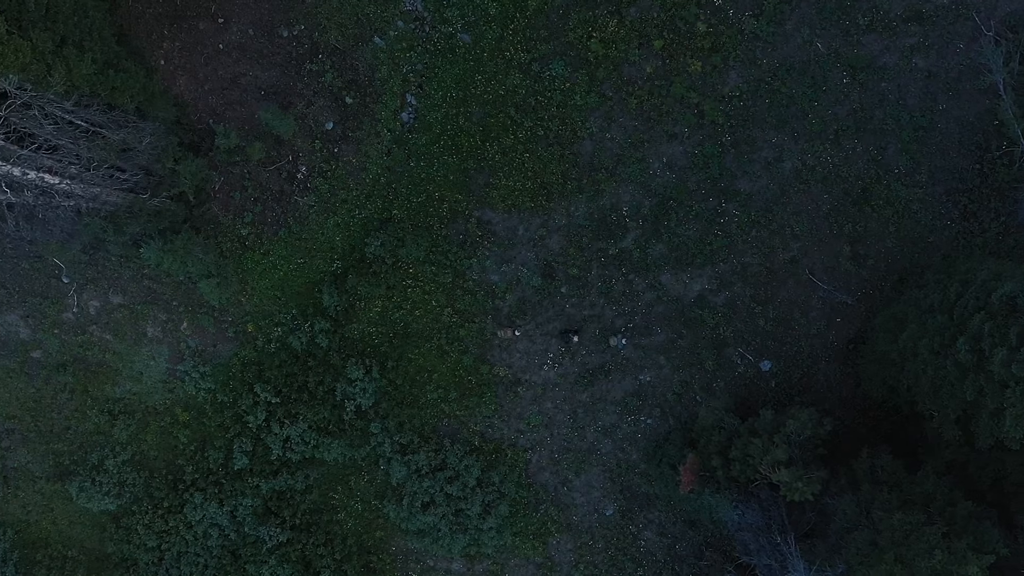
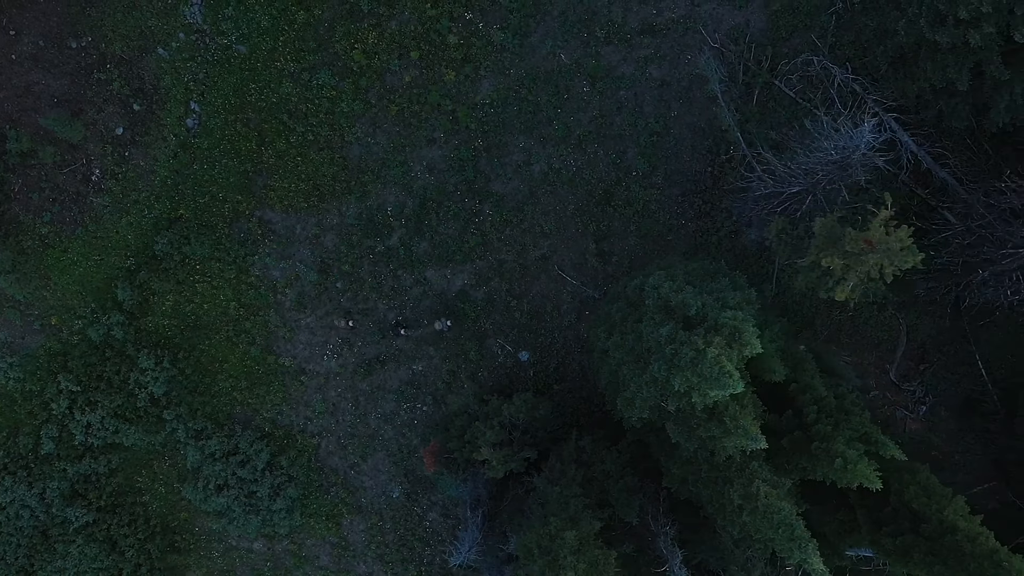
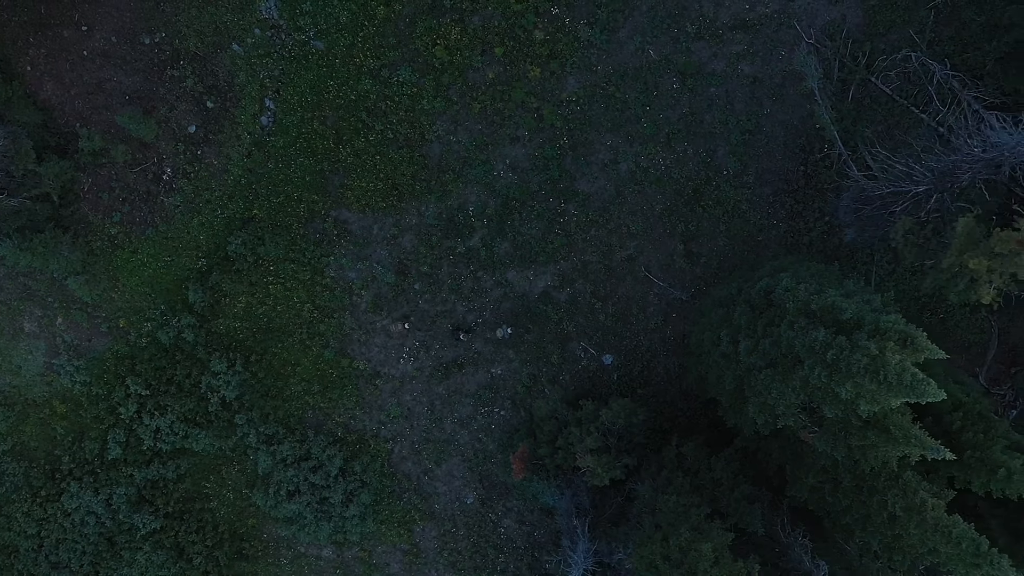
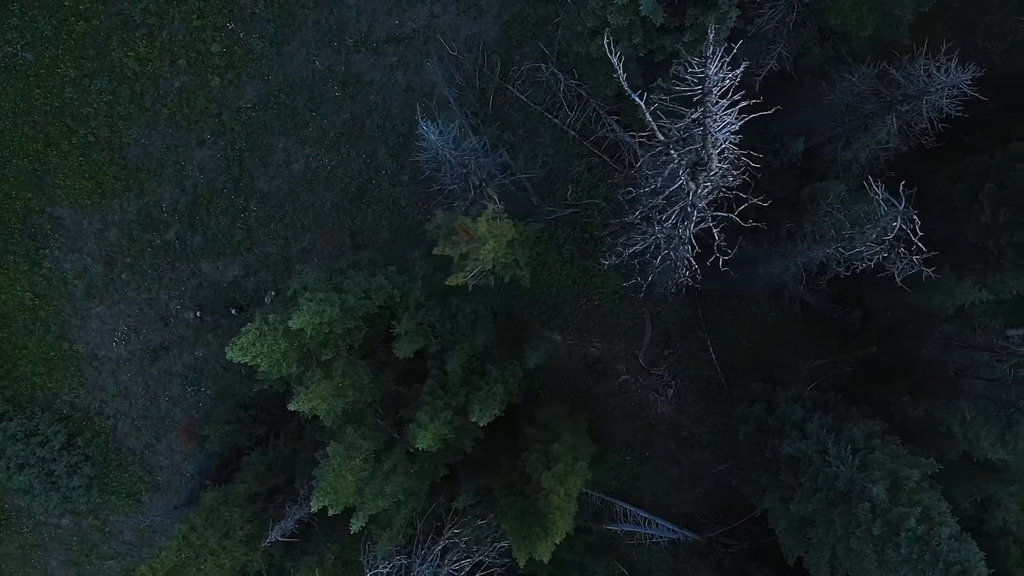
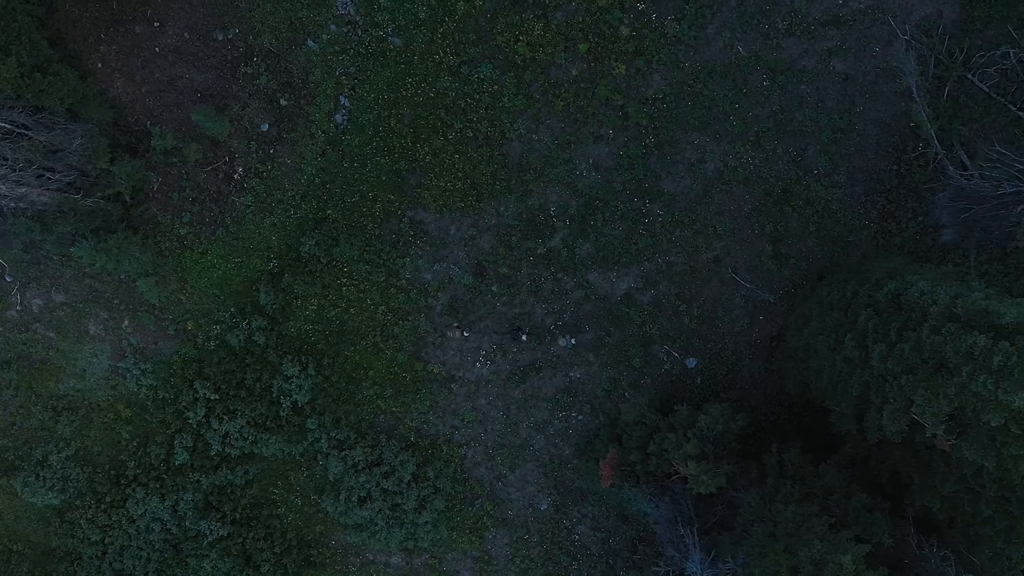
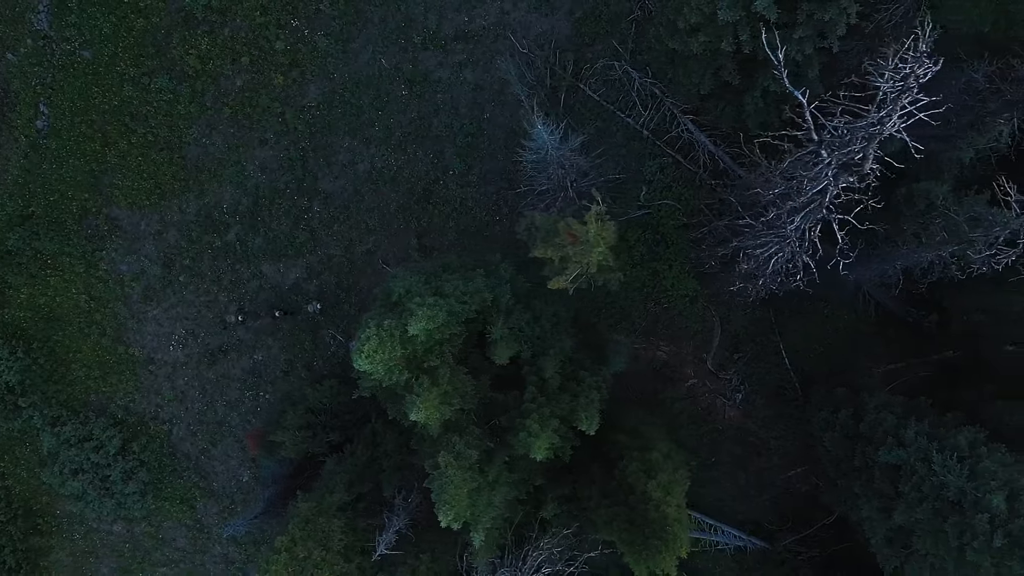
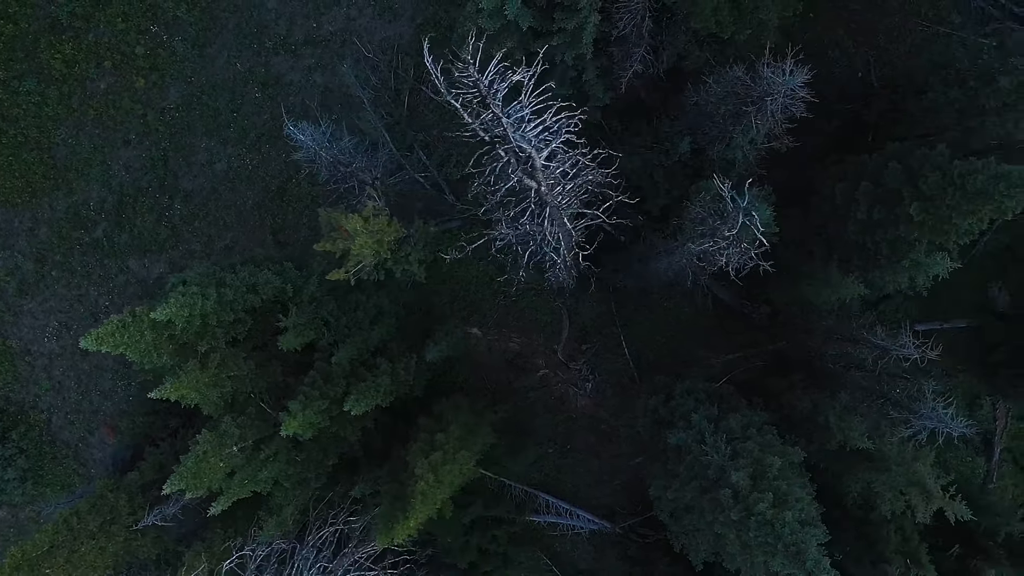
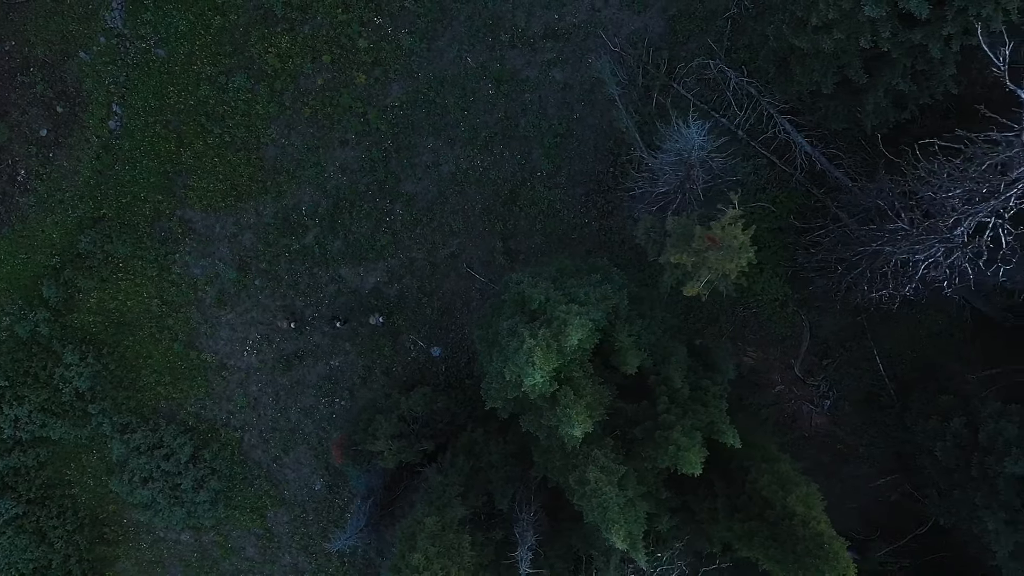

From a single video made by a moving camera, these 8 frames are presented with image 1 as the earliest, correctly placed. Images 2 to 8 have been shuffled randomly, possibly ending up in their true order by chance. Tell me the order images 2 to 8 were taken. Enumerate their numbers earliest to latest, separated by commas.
5, 3, 2, 8, 6, 4, 7
